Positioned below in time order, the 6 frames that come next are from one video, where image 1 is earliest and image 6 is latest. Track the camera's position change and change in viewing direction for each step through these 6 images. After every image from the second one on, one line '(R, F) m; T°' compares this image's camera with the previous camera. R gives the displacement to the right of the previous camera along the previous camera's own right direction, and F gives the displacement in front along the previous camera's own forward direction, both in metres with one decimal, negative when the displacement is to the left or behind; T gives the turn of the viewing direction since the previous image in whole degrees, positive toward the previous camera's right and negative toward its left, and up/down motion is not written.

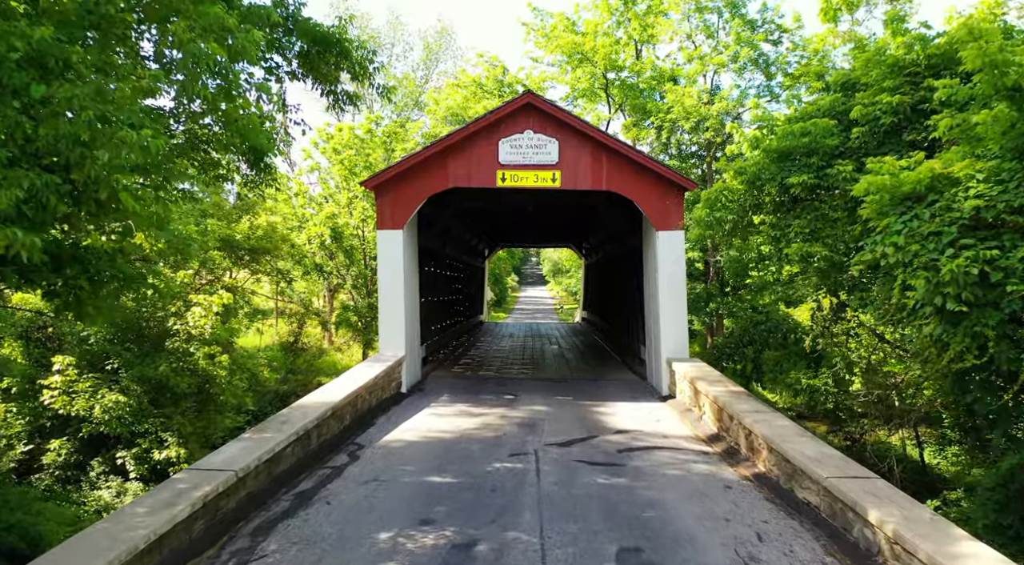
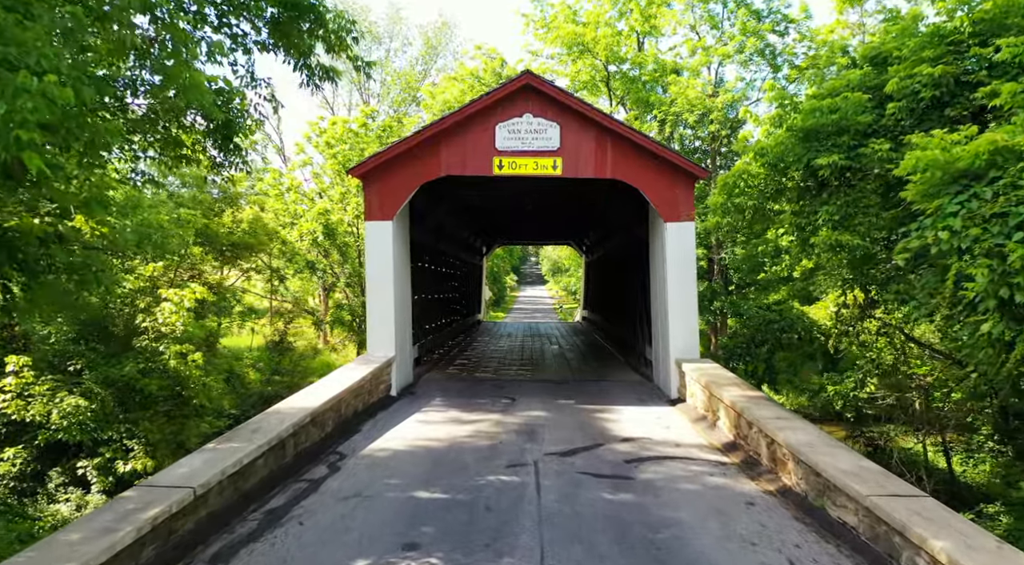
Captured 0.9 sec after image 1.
(0.0, +0.7) m; 0°
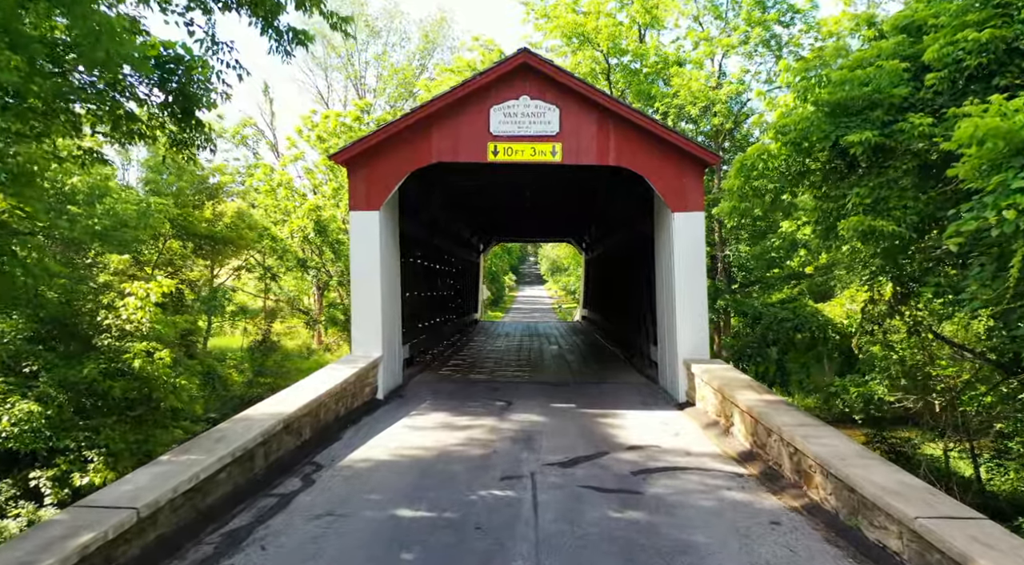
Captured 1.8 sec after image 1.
(0.0, +0.6) m; 0°
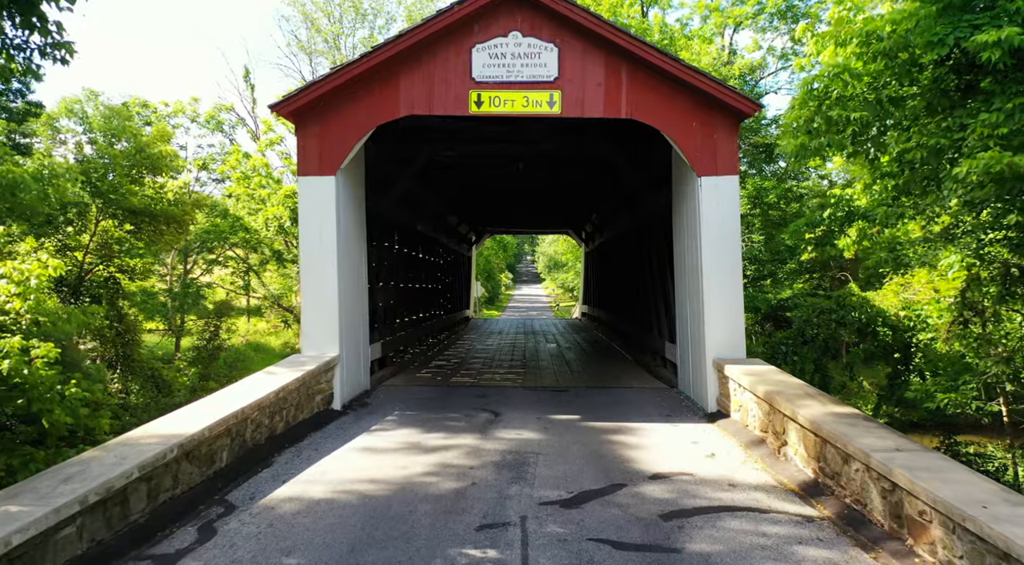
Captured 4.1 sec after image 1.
(+0.1, +1.6) m; 0°
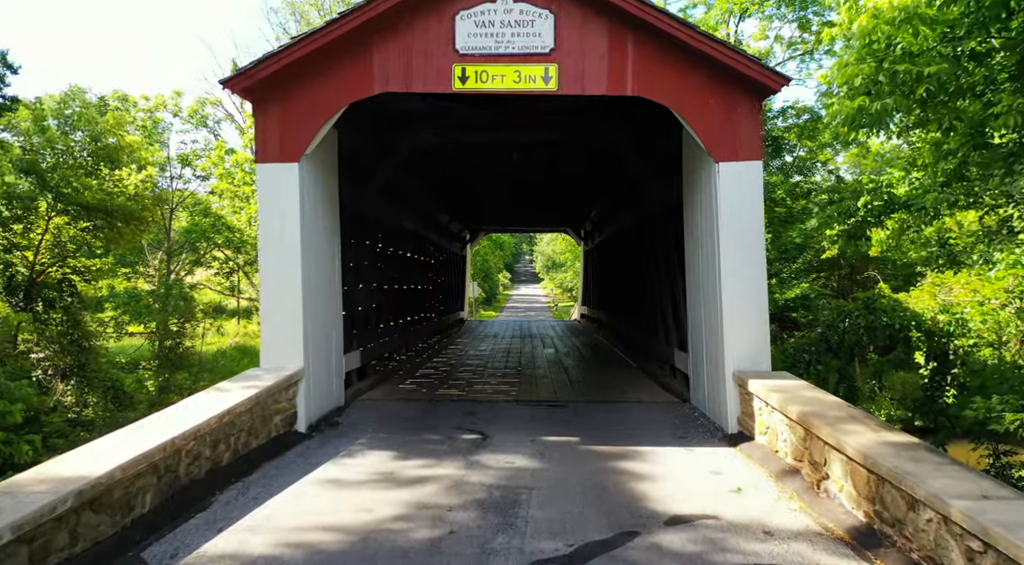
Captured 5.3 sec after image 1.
(+0.1, +0.9) m; 0°
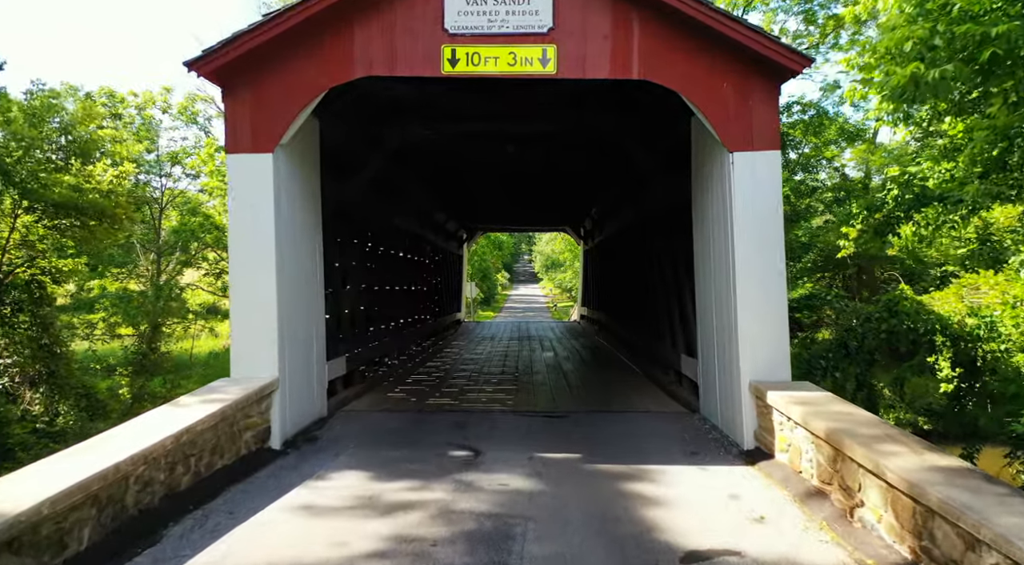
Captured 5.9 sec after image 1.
(0.0, +0.5) m; 0°
